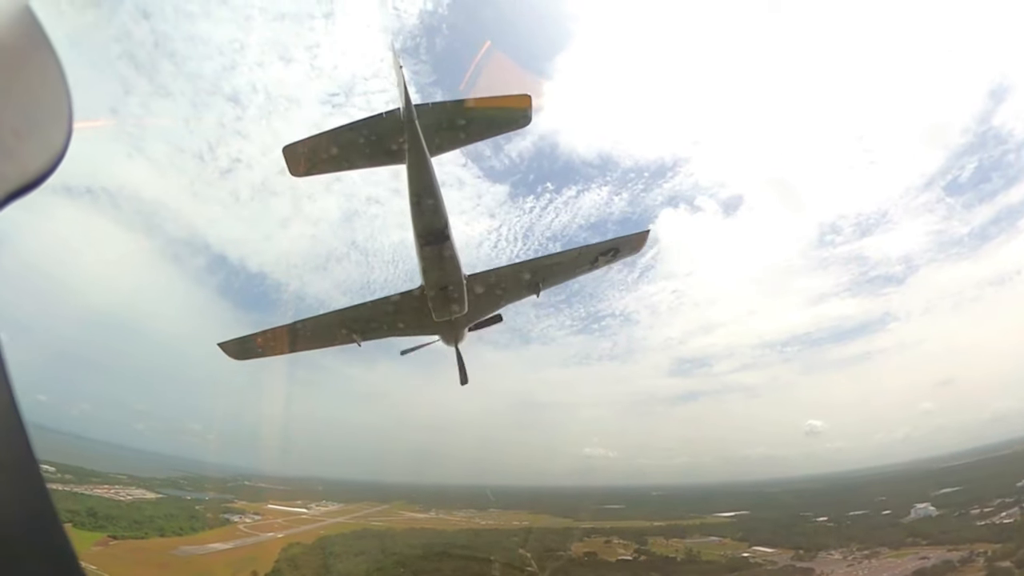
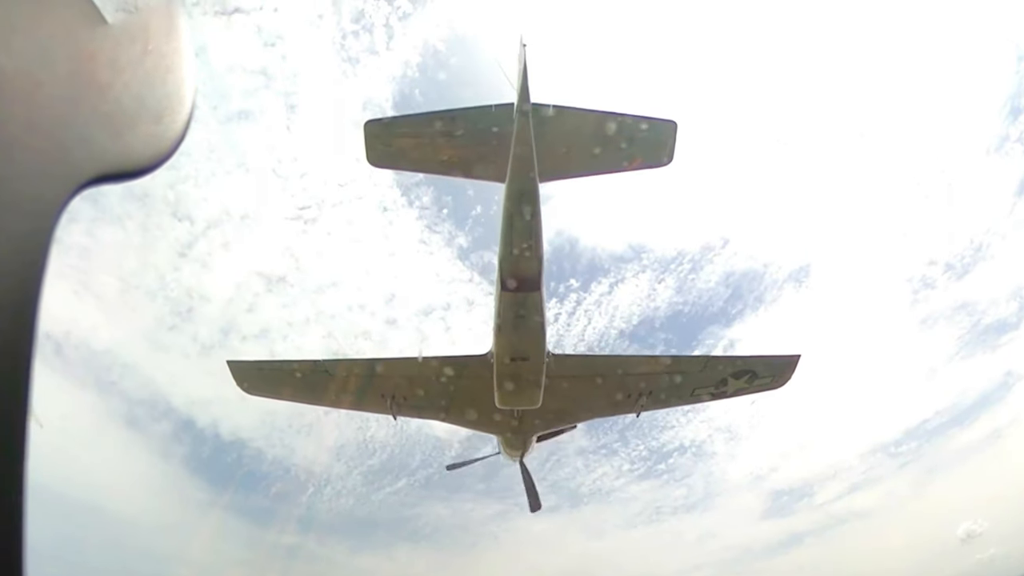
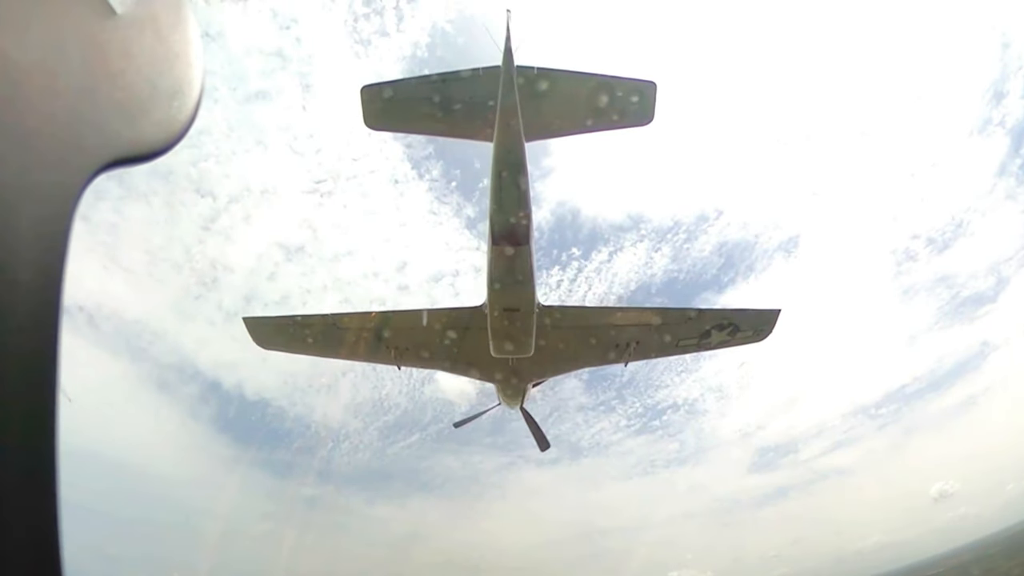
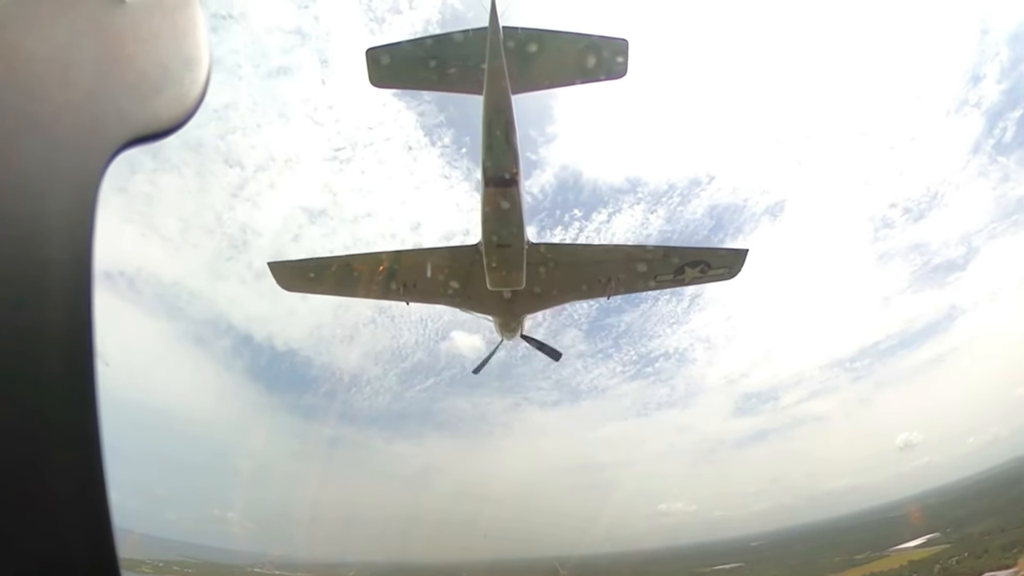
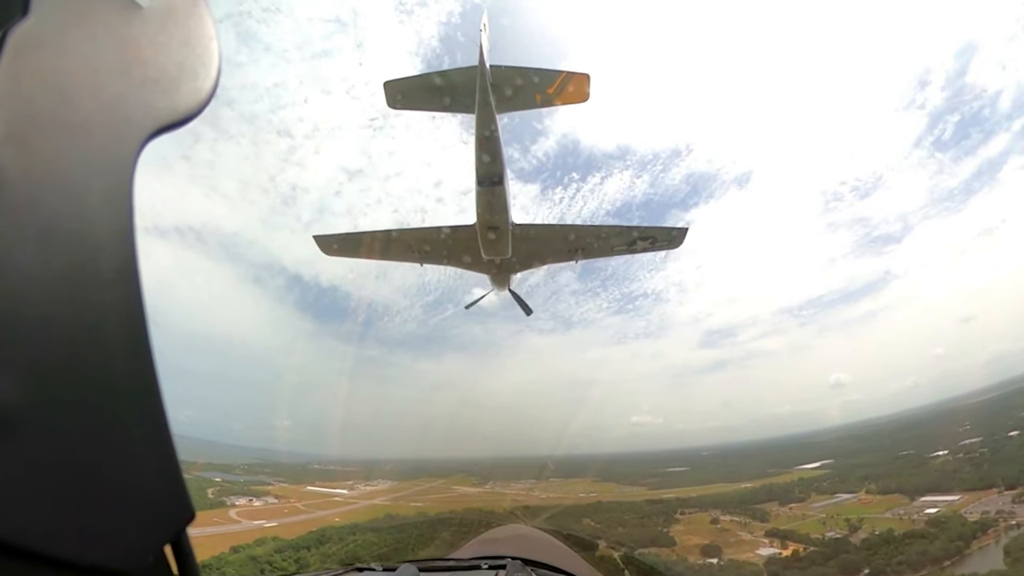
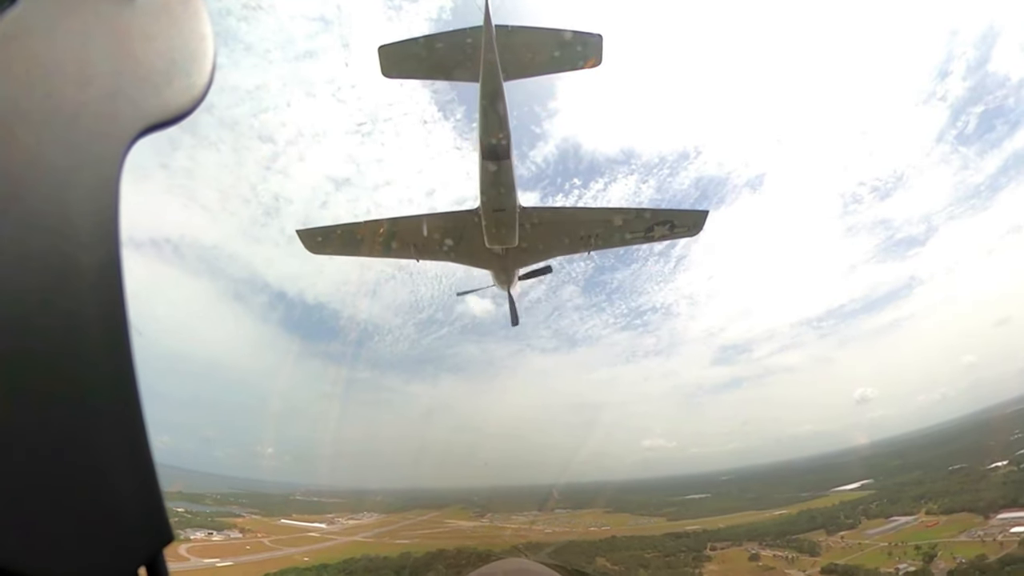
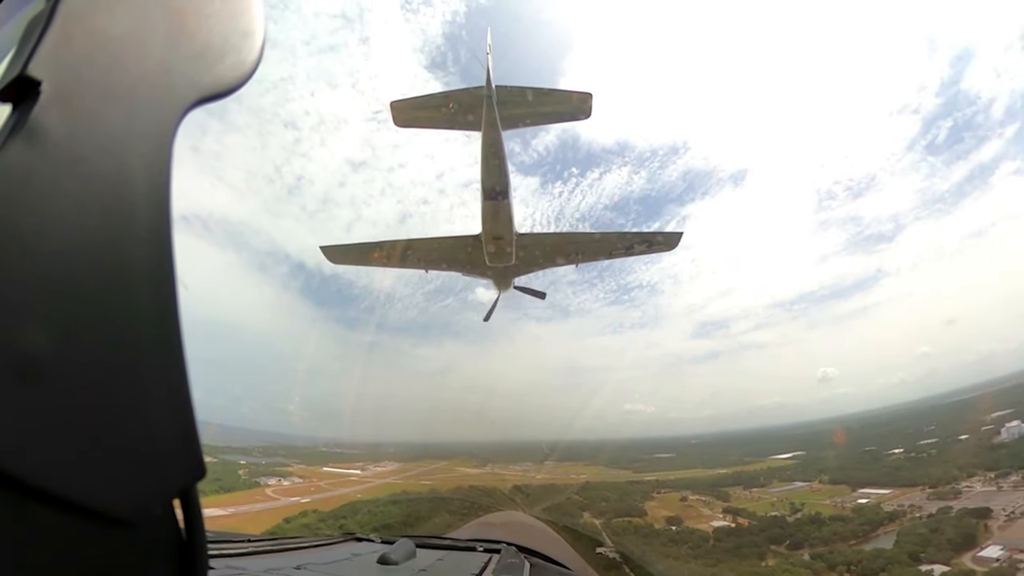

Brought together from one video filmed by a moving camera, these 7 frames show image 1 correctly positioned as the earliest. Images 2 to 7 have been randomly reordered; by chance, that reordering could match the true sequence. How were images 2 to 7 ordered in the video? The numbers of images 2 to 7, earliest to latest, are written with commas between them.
7, 5, 6, 4, 3, 2
